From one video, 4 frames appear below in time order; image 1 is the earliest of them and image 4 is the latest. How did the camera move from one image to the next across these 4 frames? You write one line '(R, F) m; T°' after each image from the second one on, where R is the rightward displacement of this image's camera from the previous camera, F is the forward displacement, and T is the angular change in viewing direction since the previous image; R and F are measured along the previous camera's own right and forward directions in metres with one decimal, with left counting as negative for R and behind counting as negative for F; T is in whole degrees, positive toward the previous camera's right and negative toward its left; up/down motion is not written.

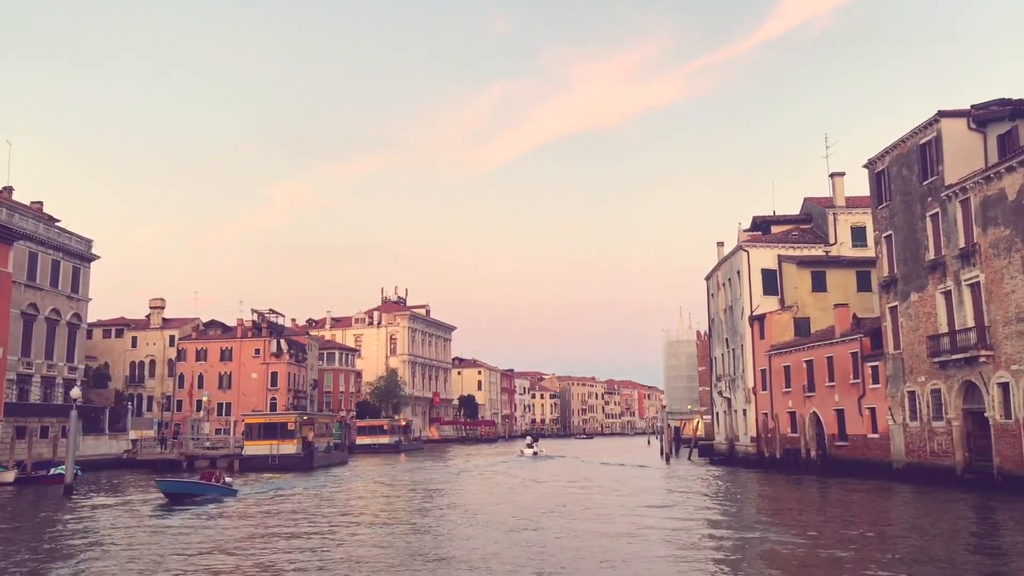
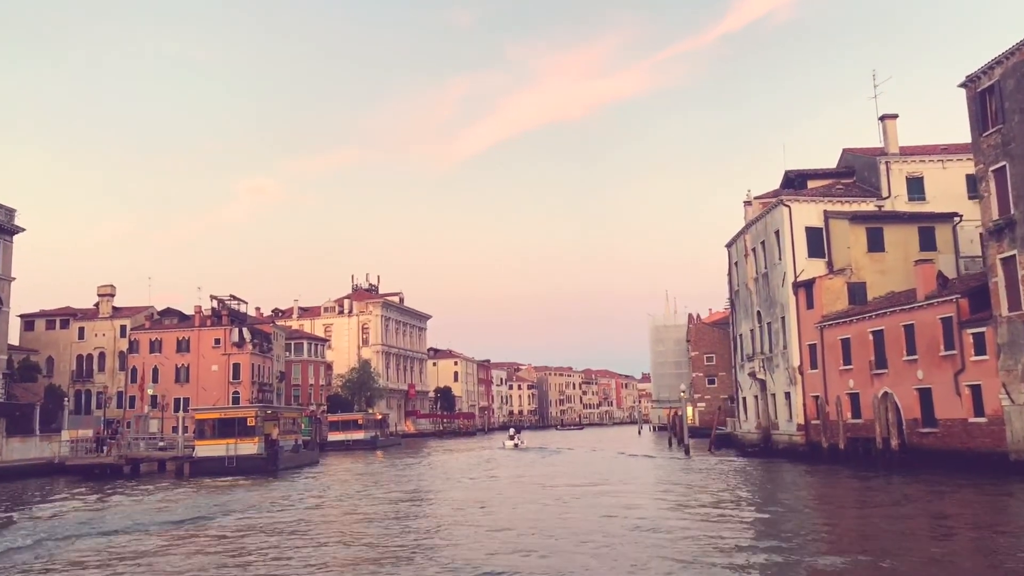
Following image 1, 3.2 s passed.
(-1.4, +6.7) m; +2°
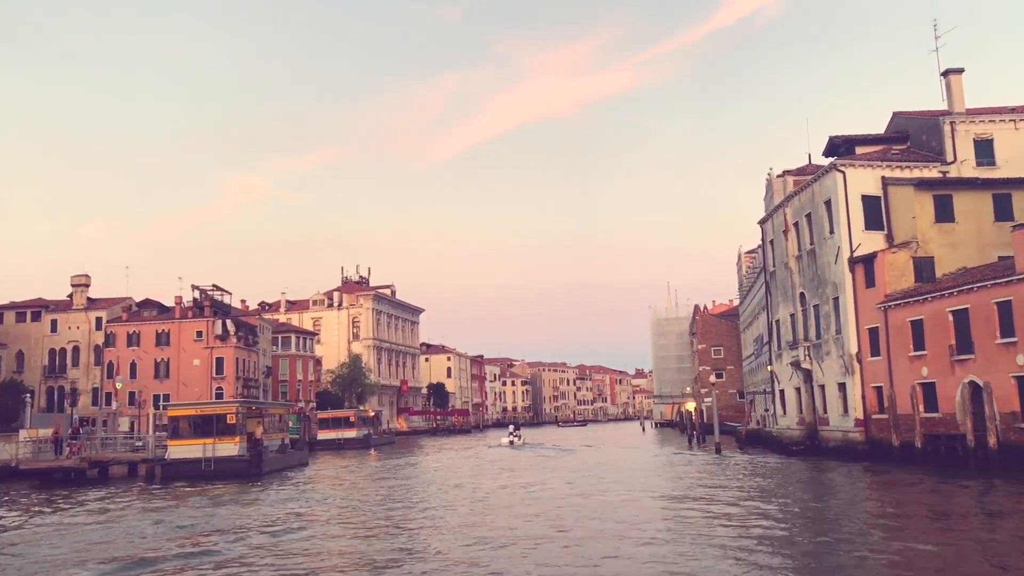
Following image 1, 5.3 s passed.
(-1.1, +4.5) m; +1°
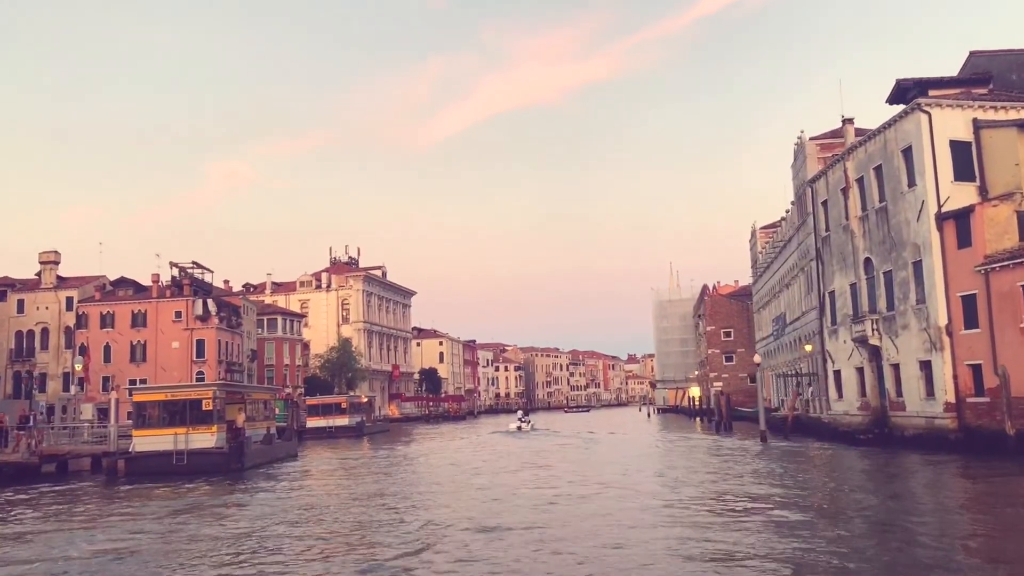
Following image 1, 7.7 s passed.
(-1.3, +4.9) m; +1°
